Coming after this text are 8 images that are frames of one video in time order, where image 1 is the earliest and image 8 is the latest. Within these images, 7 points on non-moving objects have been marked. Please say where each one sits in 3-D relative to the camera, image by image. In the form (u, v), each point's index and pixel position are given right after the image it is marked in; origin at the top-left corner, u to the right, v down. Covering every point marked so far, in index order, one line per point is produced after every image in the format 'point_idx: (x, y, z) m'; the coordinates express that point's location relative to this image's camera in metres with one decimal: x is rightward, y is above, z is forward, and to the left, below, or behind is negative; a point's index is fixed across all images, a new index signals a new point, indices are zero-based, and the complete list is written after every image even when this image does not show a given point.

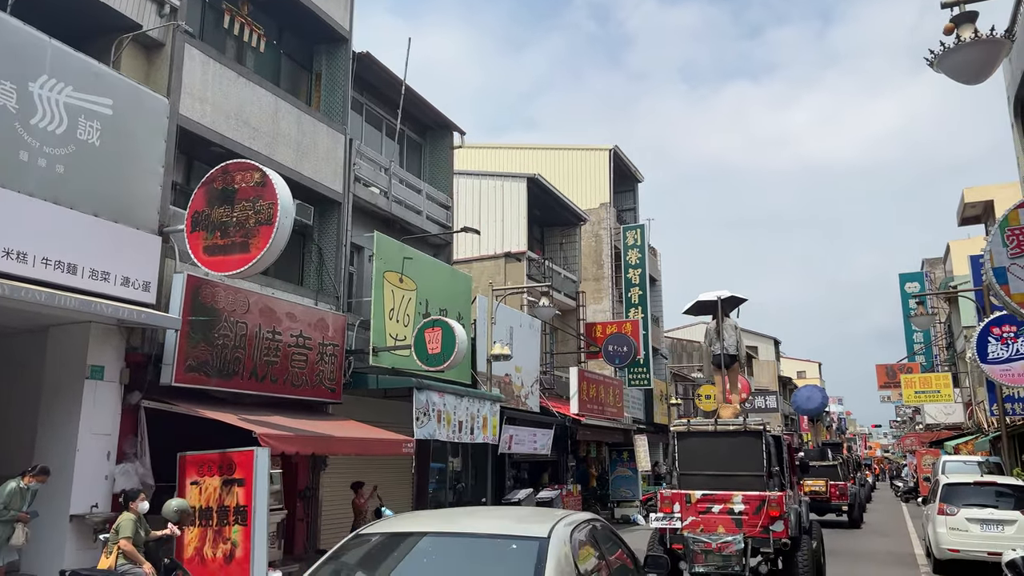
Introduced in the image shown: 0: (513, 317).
0: (0.0, -0.6, +17.6) m
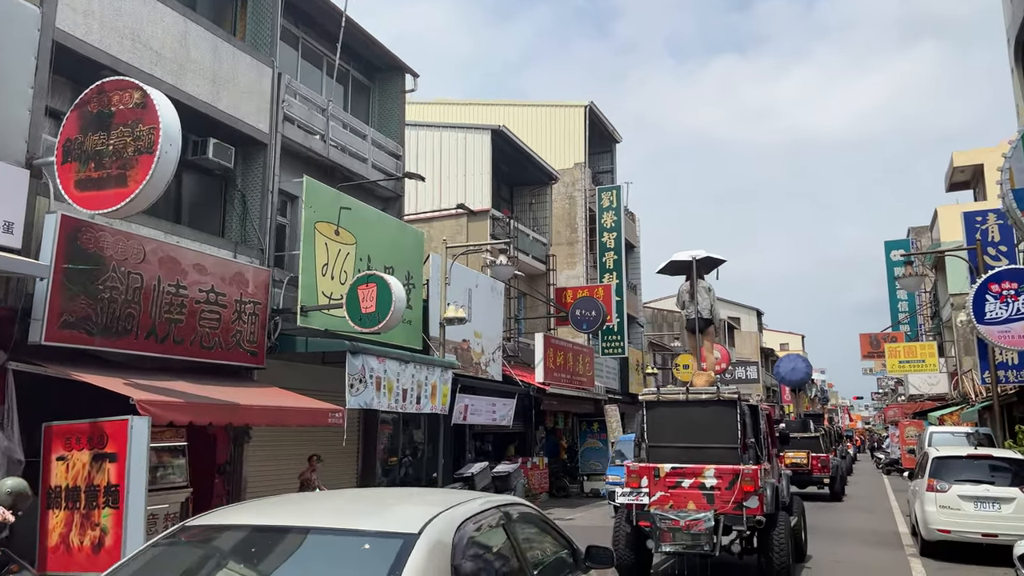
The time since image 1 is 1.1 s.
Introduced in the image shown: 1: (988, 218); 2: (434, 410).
0: (-0.9, +0.2, +16.2) m
1: (+9.3, +1.4, +15.3) m
2: (-1.4, -2.1, +13.4) m
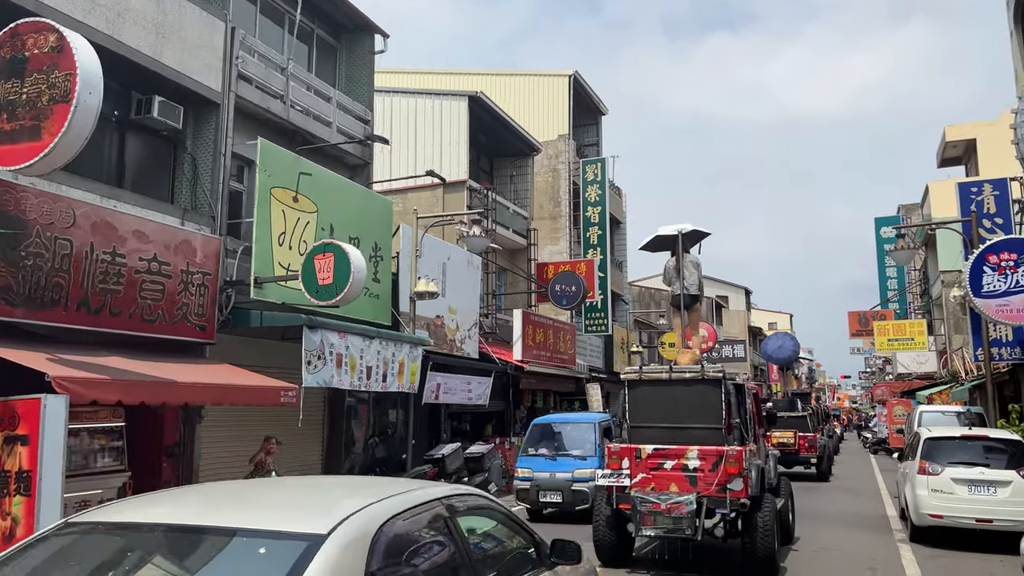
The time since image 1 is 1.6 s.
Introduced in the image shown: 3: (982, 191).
0: (-1.3, +0.8, +15.5) m
1: (+8.9, +1.9, +14.6) m
2: (-1.8, -1.6, +12.7) m
3: (+8.8, +1.8, +14.6) m
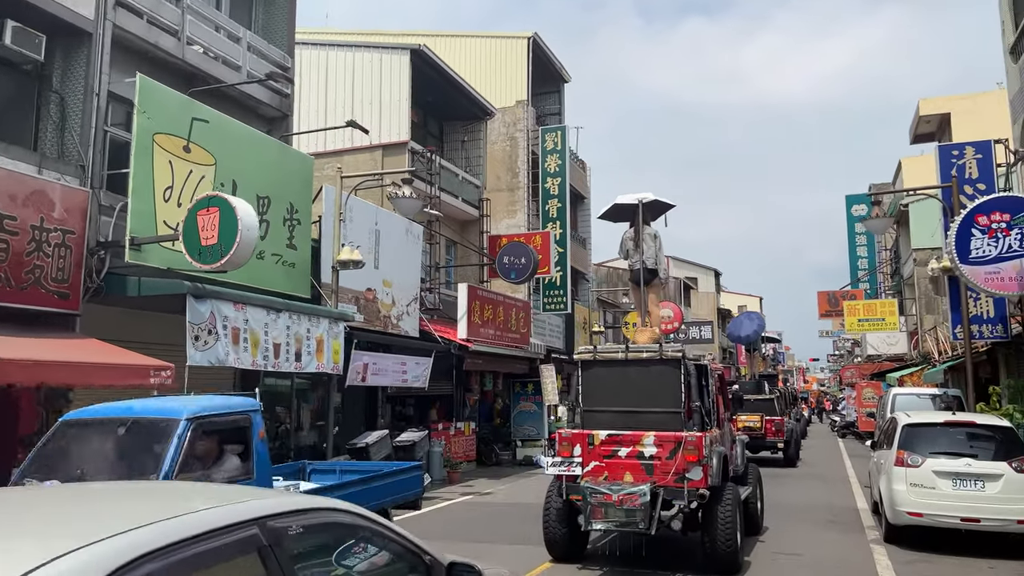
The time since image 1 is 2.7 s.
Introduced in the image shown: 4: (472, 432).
0: (-2.4, +1.3, +14.0) m
1: (+7.8, +2.4, +13.4) m
2: (-2.8, -1.2, +11.2) m
3: (+7.8, +2.3, +13.4) m
4: (-0.9, -3.2, +17.5) m
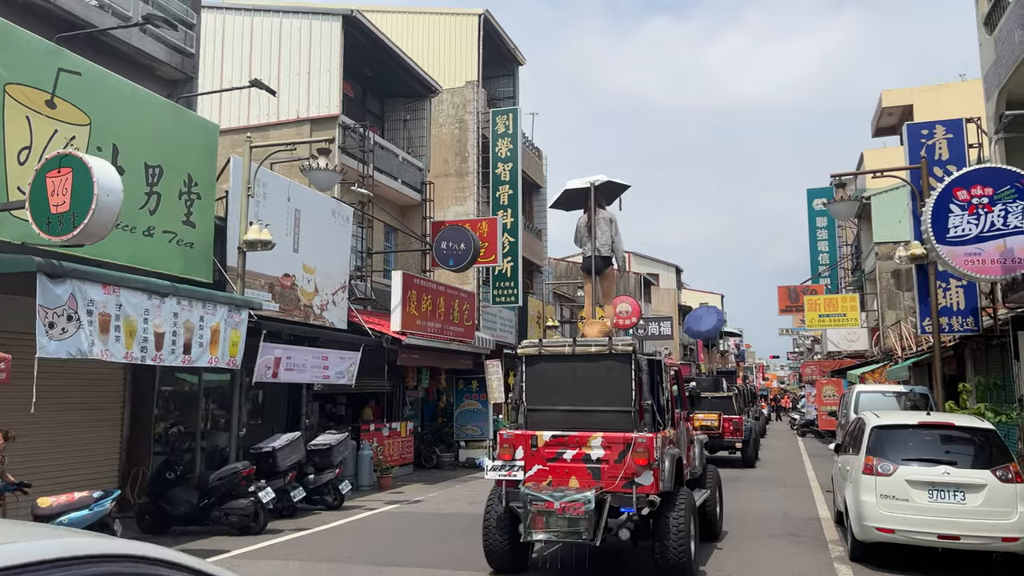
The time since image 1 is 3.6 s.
0: (-3.5, +1.5, +12.6) m
1: (+6.8, +2.5, +12.5) m
2: (-3.7, -0.9, +9.8) m
3: (+6.8, +2.5, +12.5) m
4: (-2.1, -3.0, +16.2) m
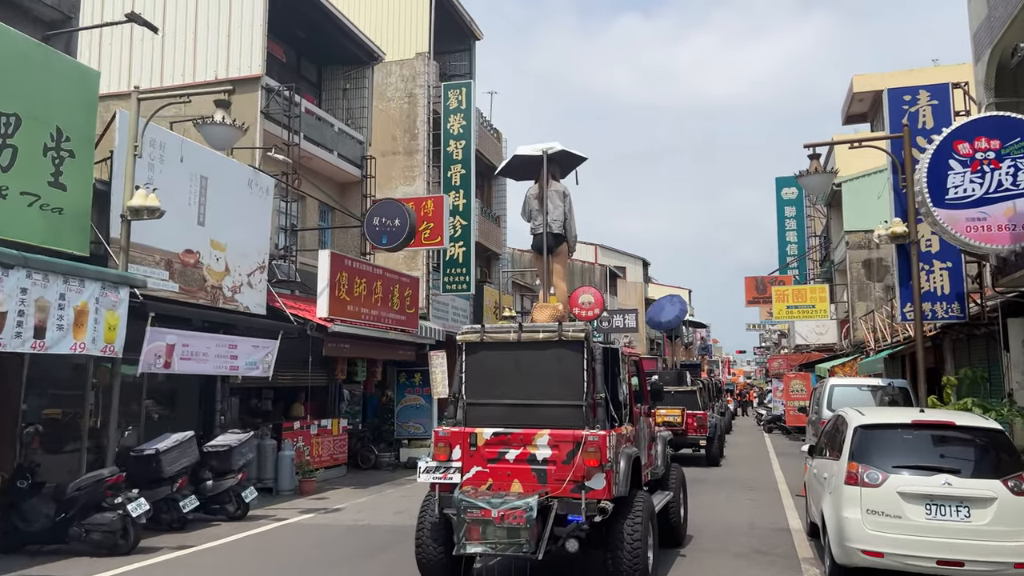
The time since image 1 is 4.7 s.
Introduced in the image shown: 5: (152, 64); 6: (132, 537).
0: (-4.4, +1.8, +11.0) m
1: (+5.9, +2.8, +11.3) m
2: (-4.6, -0.7, +8.3) m
3: (+5.9, +2.7, +11.3) m
4: (-3.2, -2.7, +14.7) m
5: (-6.4, +4.0, +13.9) m
6: (-3.8, -2.5, +7.9) m
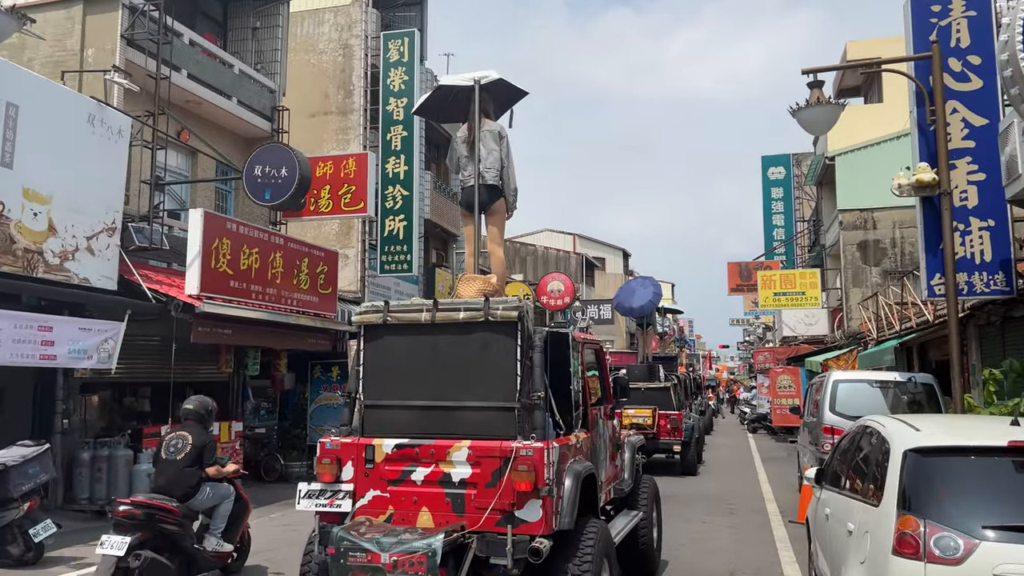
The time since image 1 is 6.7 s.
0: (-5.3, +2.2, +8.3) m
1: (+4.9, +3.1, +8.7) m
2: (-5.5, -0.3, +5.5) m
3: (+4.9, +3.1, +8.7) m
4: (-4.3, -2.3, +12.0) m
5: (-7.5, +4.4, +11.1) m
6: (-4.8, -2.2, +5.2) m
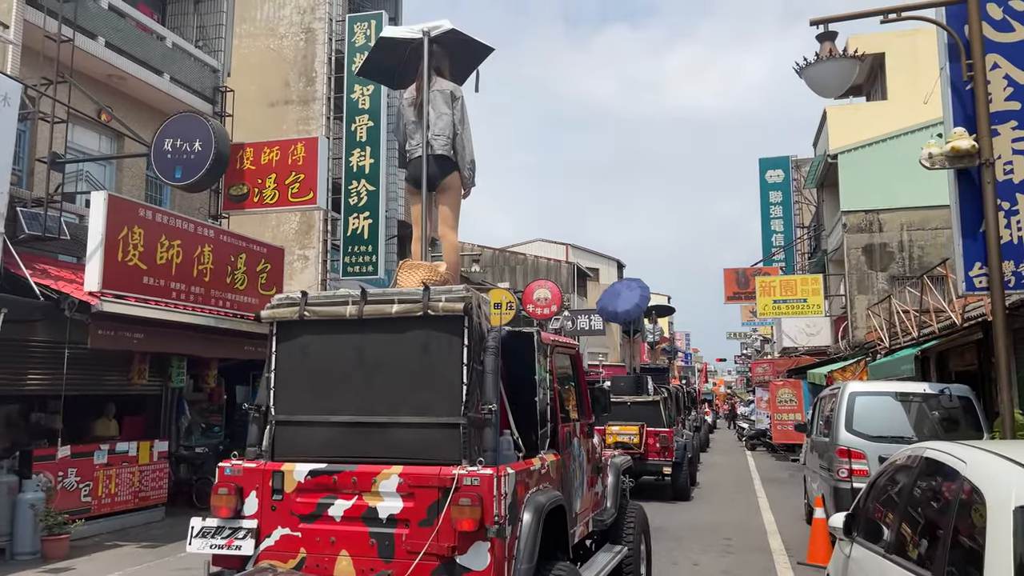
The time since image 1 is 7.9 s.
0: (-5.8, +2.3, +6.8) m
1: (+4.5, +3.2, +7.3) m
2: (-5.9, -0.1, +4.0) m
3: (+4.4, +3.2, +7.3) m
4: (-4.7, -2.3, +10.4) m
5: (-7.9, +4.4, +9.6) m
6: (-5.2, -2.0, +3.6) m
